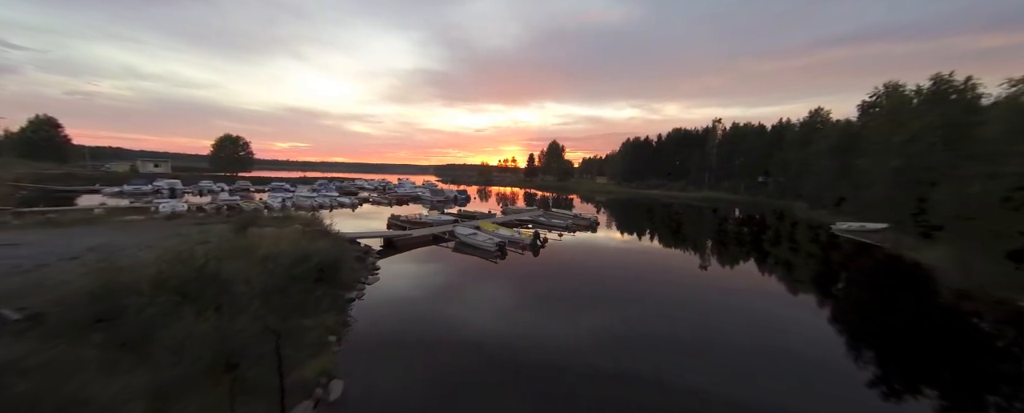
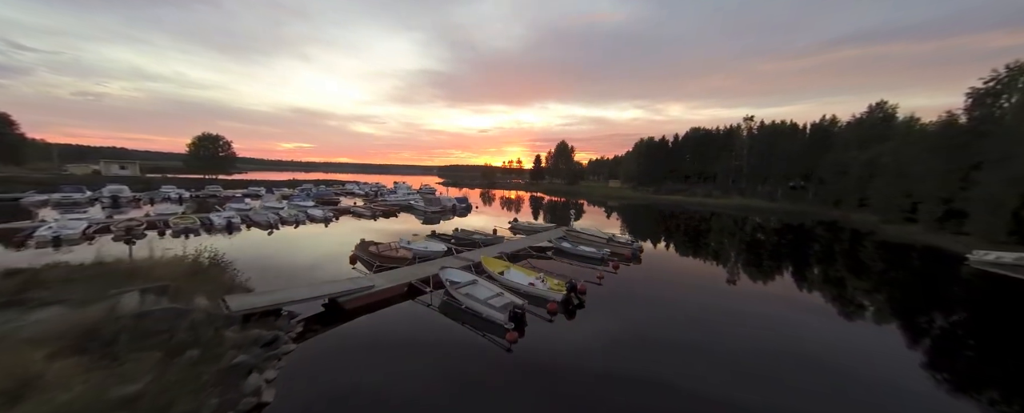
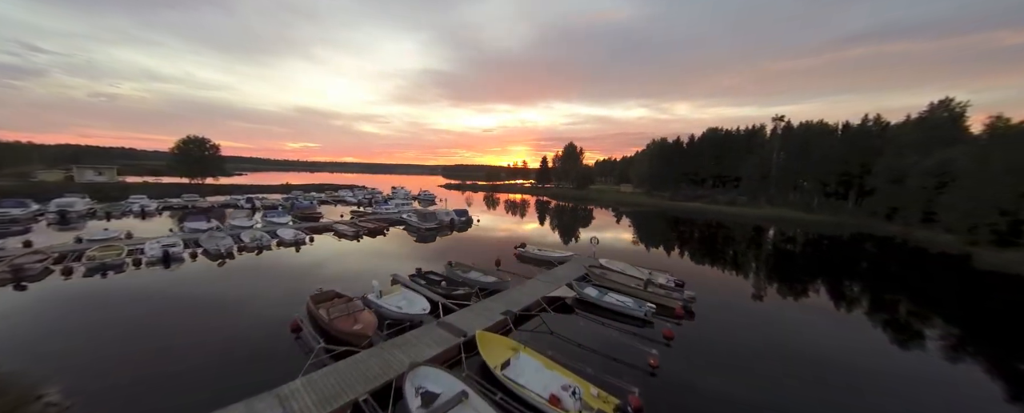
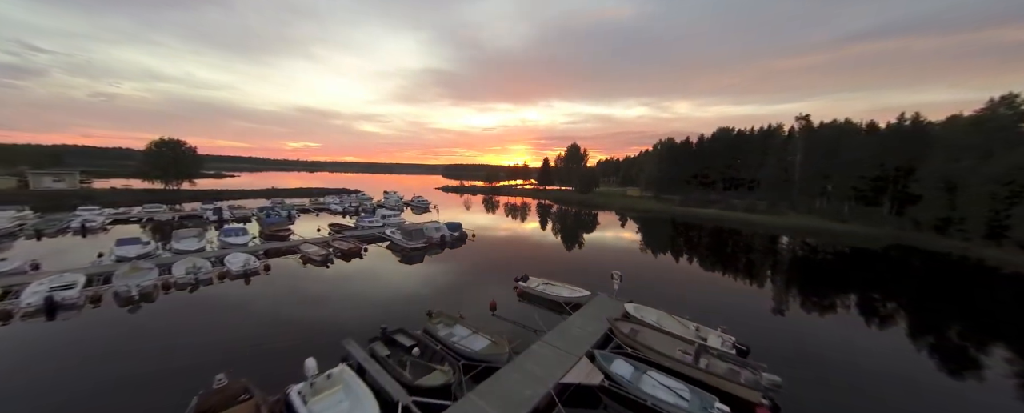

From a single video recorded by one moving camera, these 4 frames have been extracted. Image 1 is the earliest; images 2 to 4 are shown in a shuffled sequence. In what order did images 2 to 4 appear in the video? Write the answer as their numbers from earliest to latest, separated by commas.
2, 3, 4
